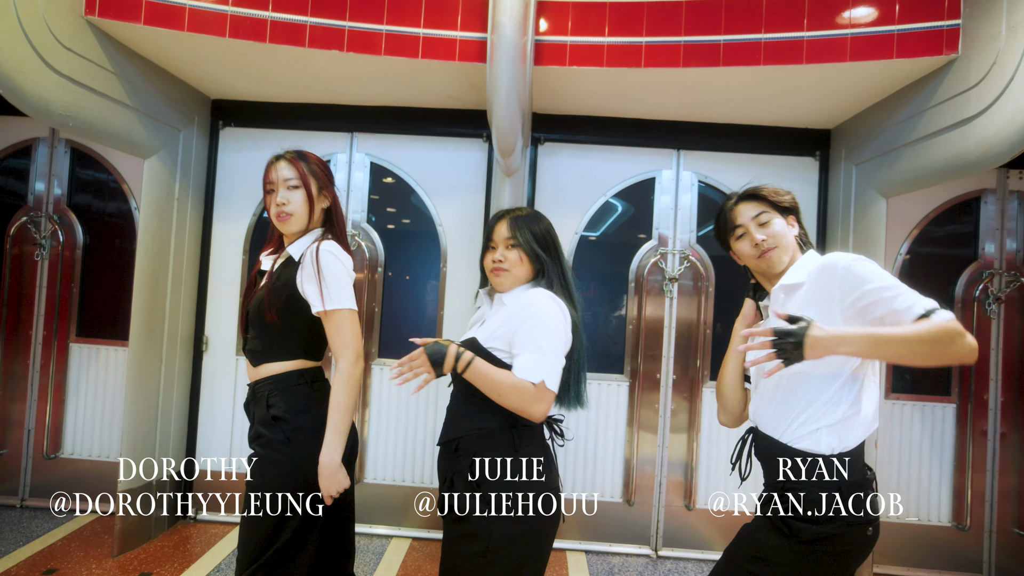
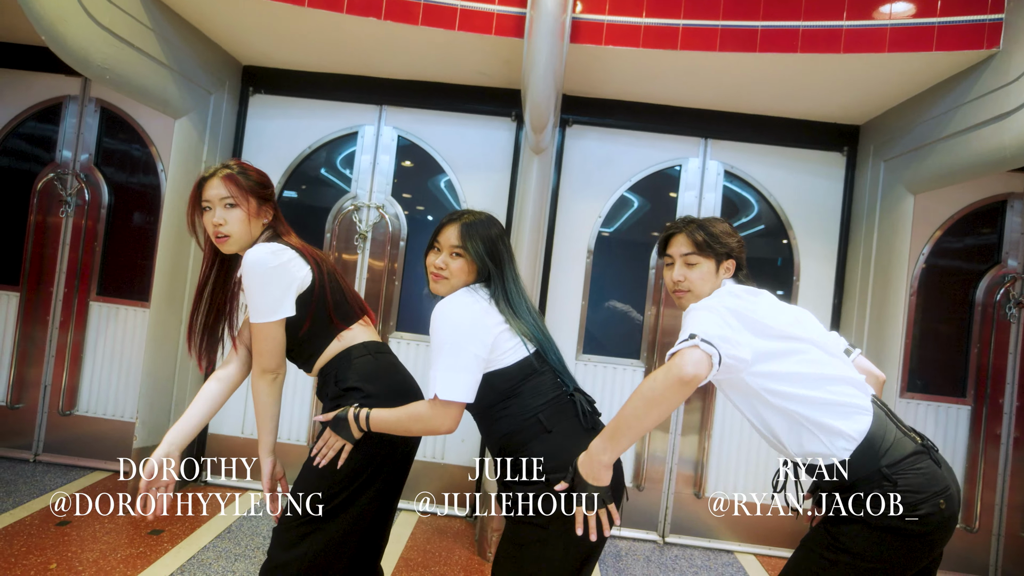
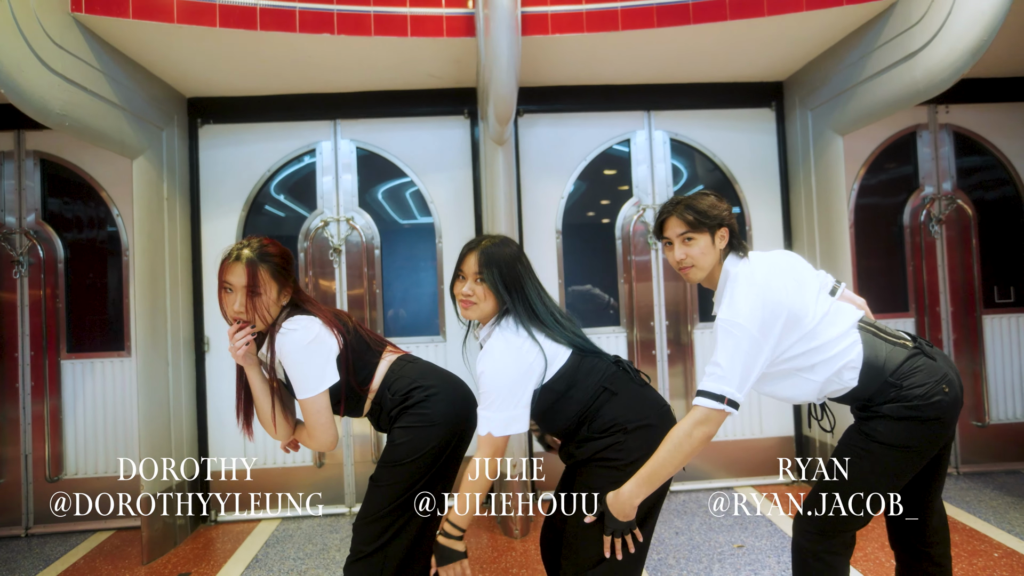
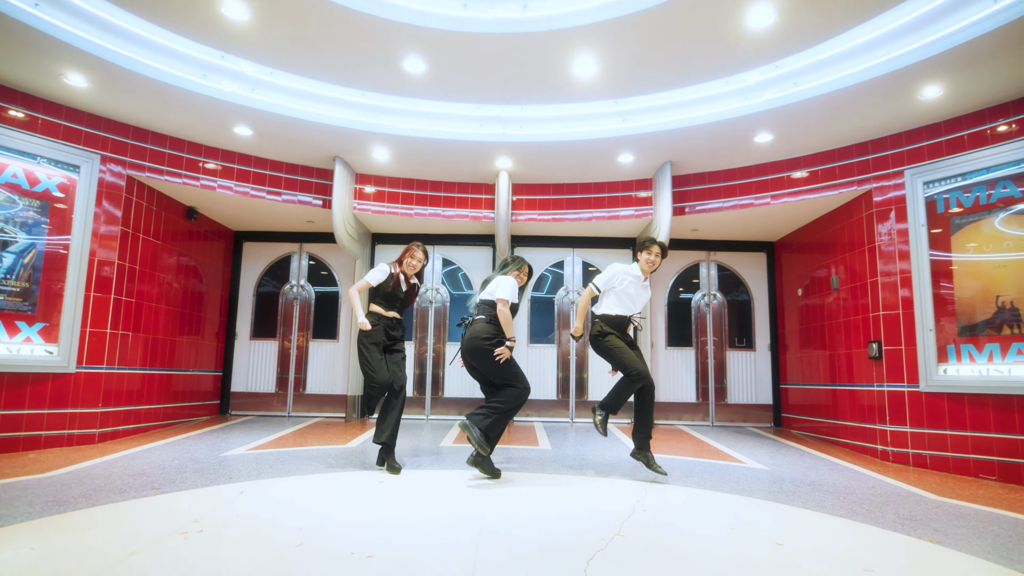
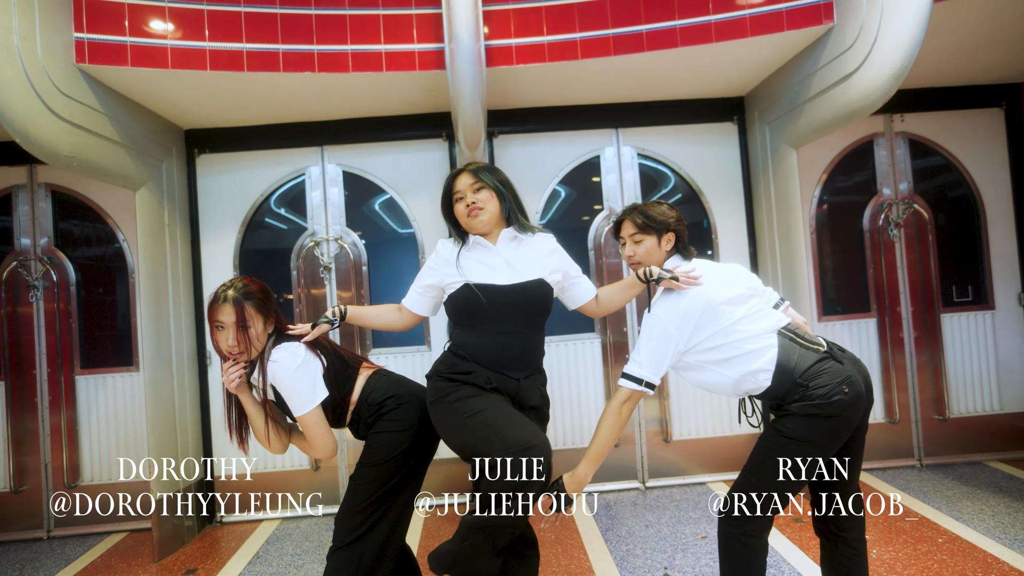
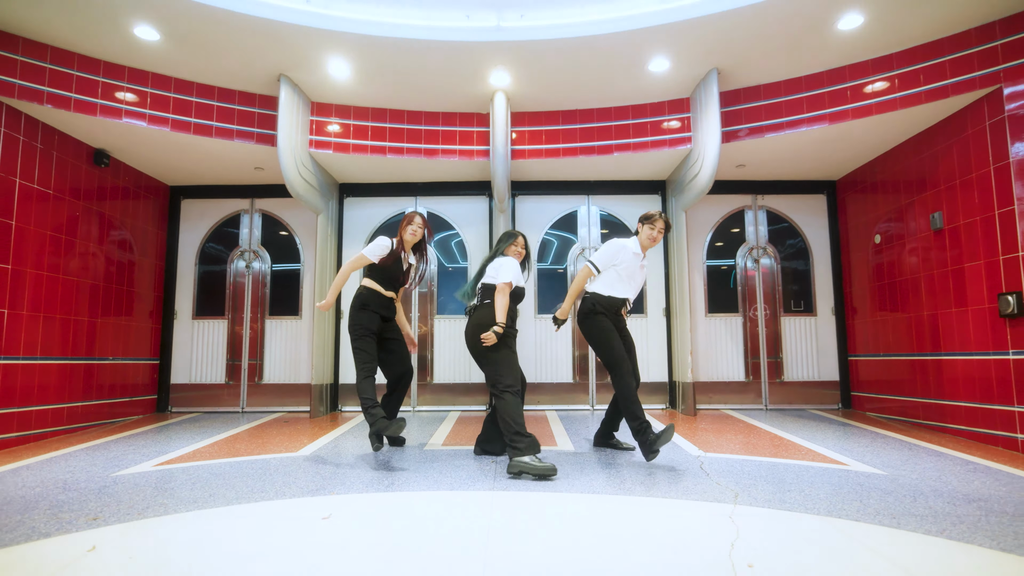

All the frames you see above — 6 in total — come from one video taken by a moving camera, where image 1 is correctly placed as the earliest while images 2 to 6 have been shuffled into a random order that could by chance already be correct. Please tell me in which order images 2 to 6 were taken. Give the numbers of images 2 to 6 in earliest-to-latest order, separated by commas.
2, 3, 5, 6, 4
